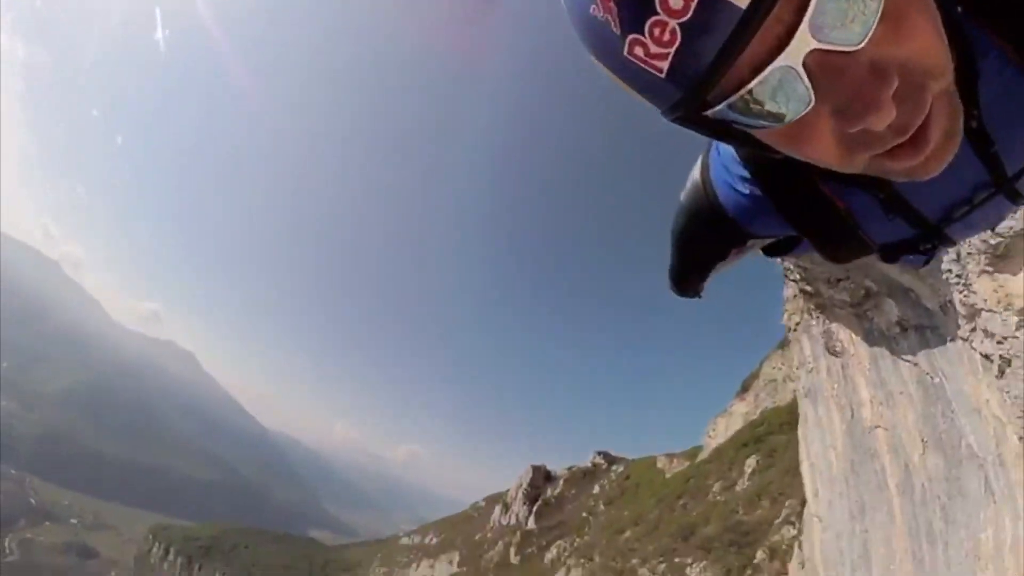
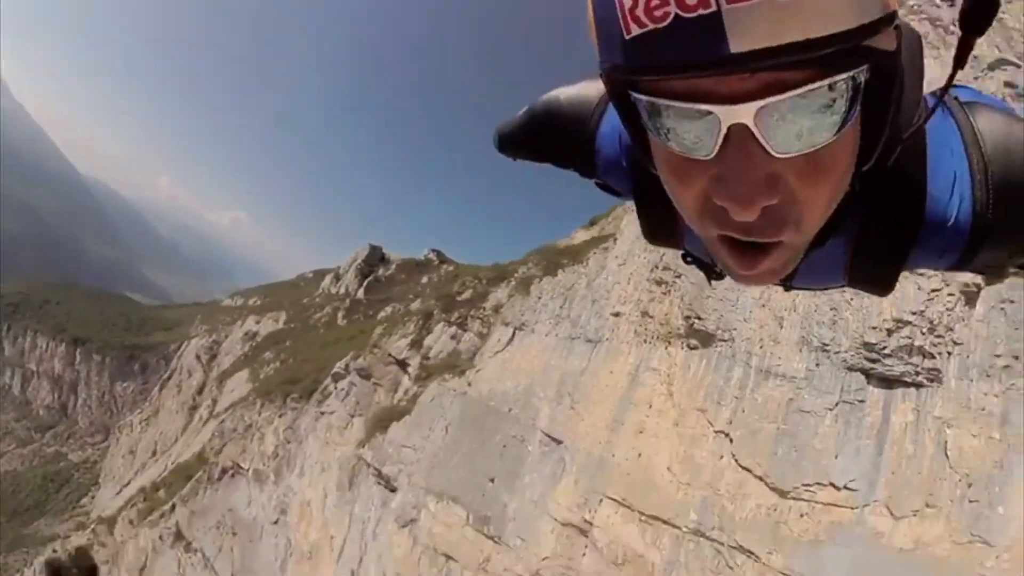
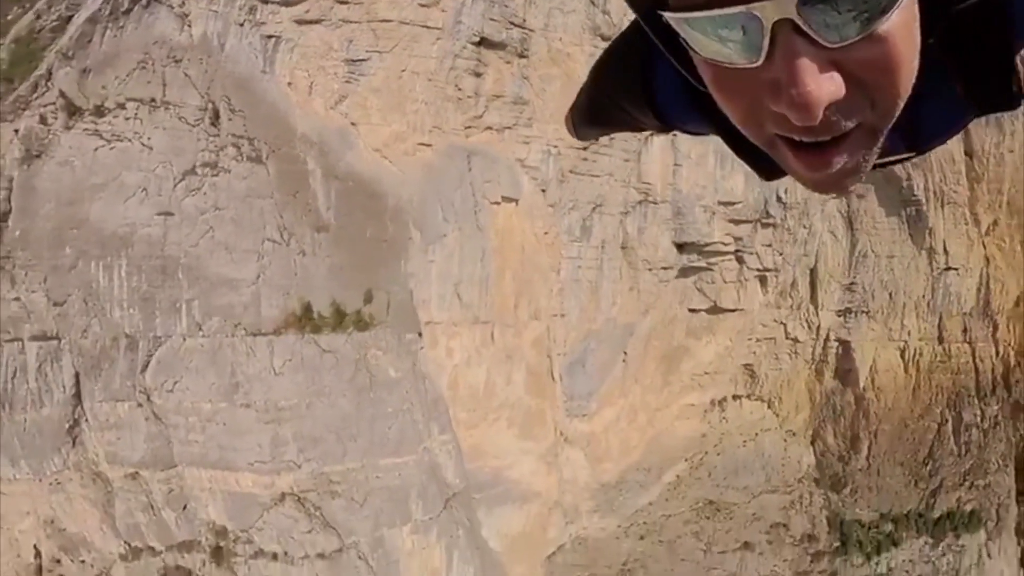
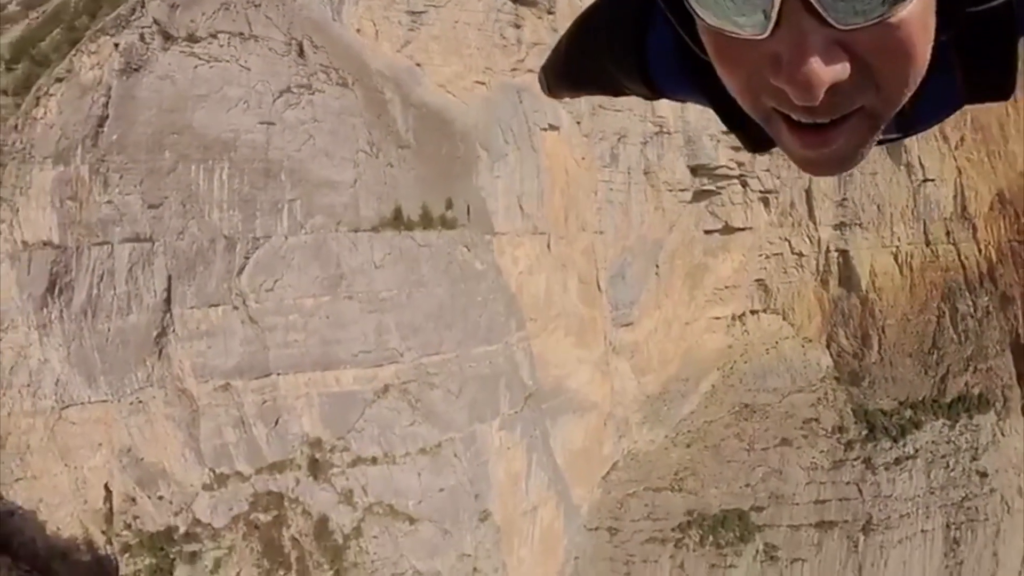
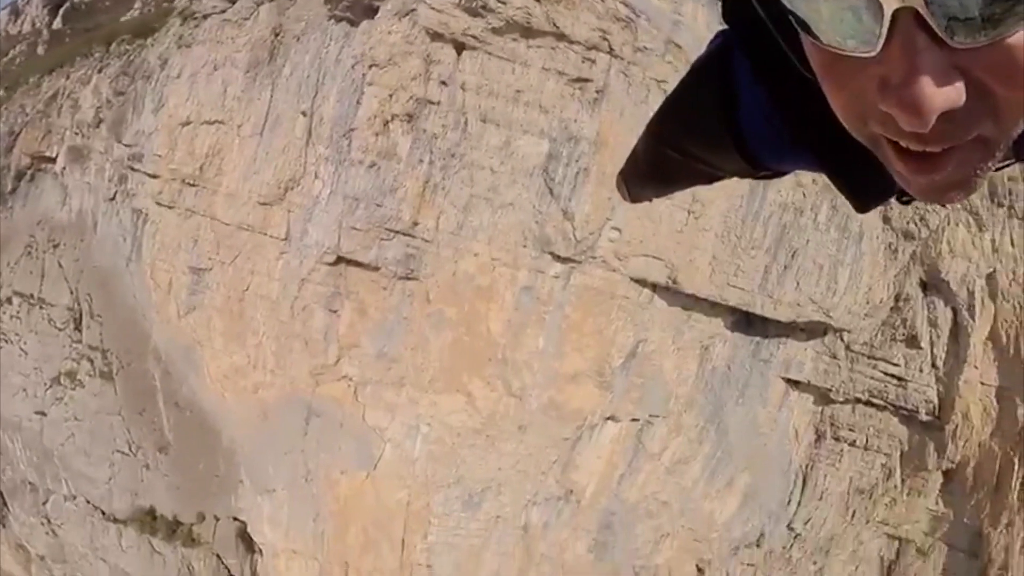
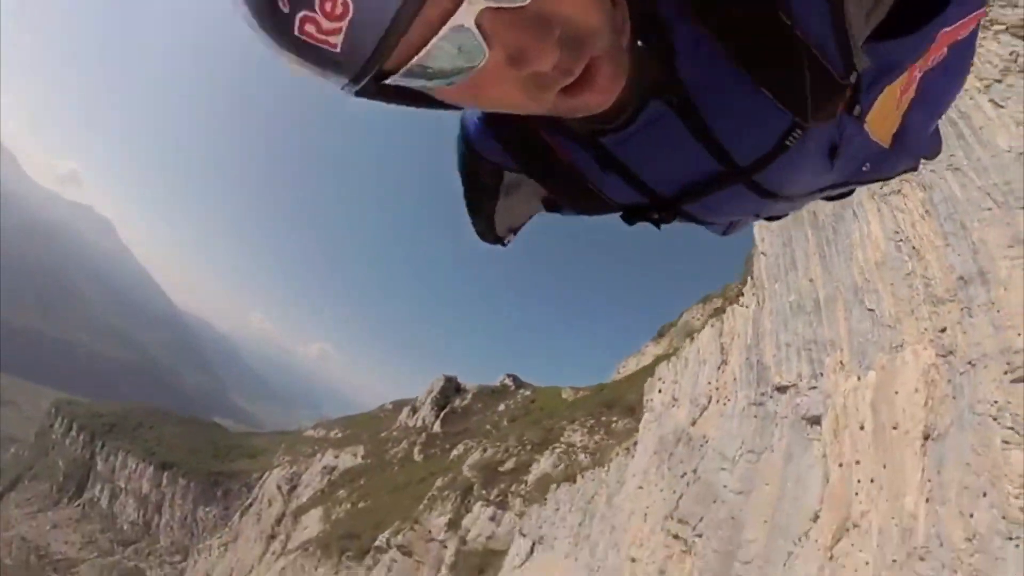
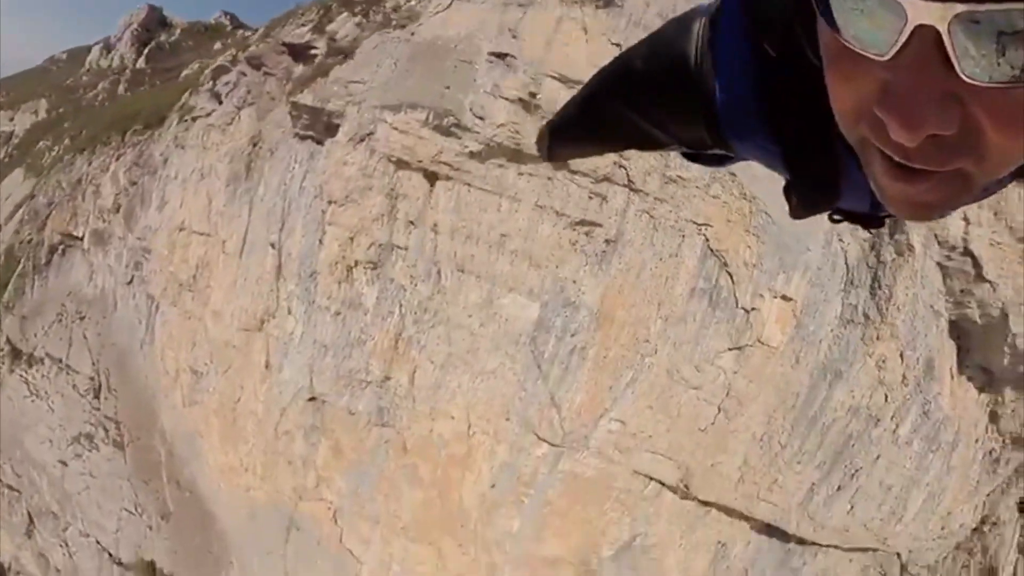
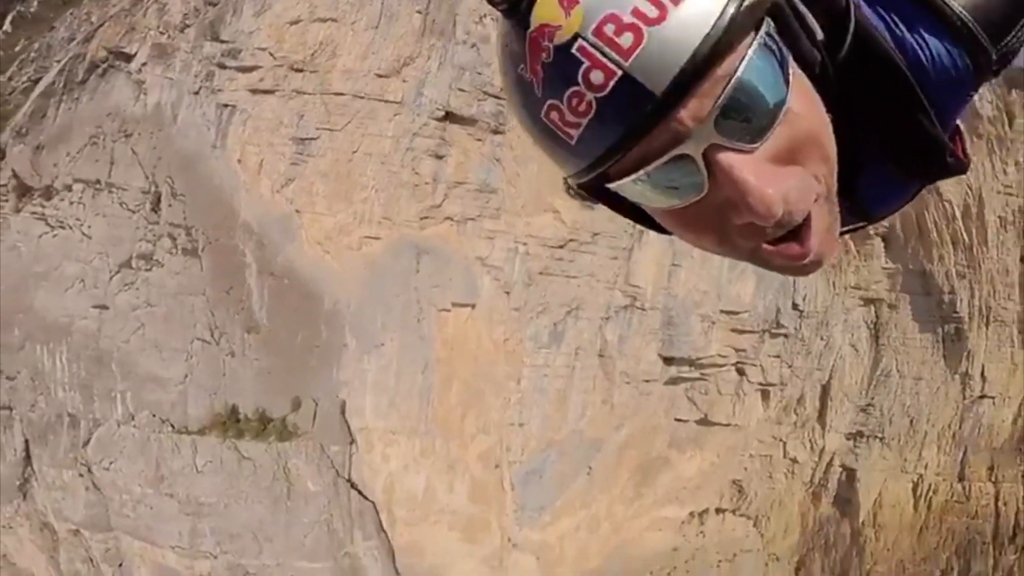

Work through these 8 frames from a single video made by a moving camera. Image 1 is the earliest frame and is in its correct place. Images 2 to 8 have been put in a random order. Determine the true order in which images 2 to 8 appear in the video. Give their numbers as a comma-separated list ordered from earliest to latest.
6, 2, 7, 5, 8, 3, 4
